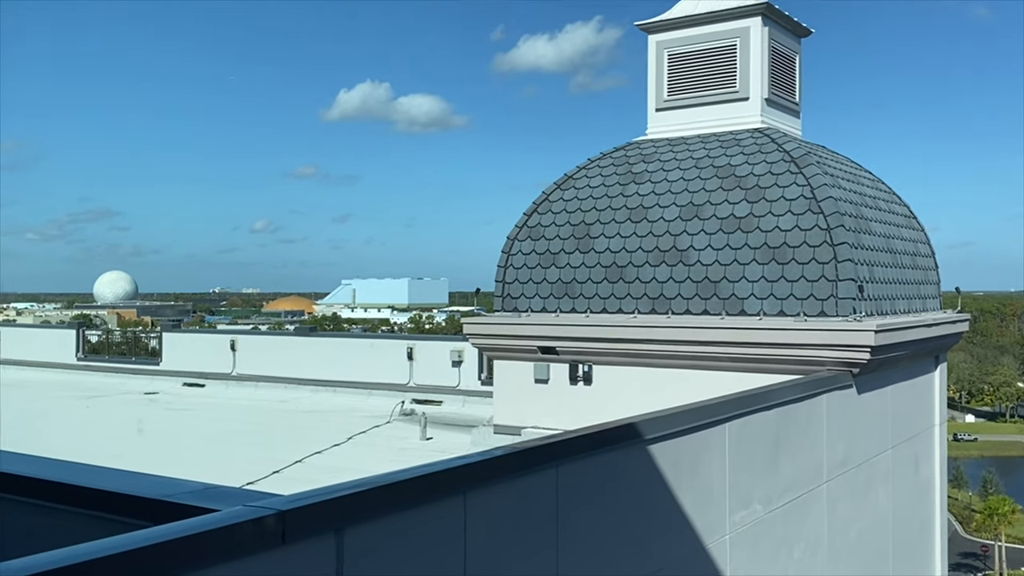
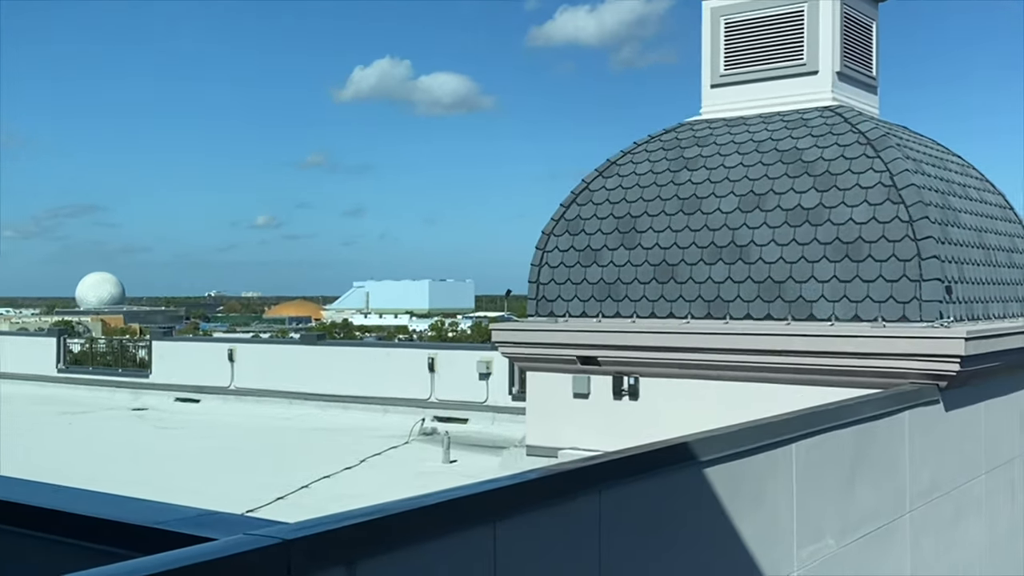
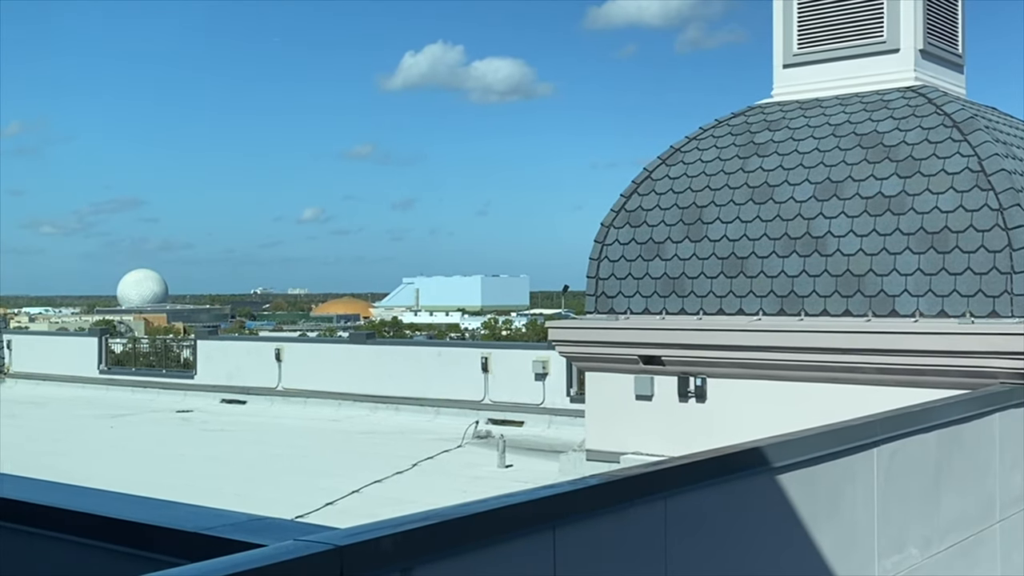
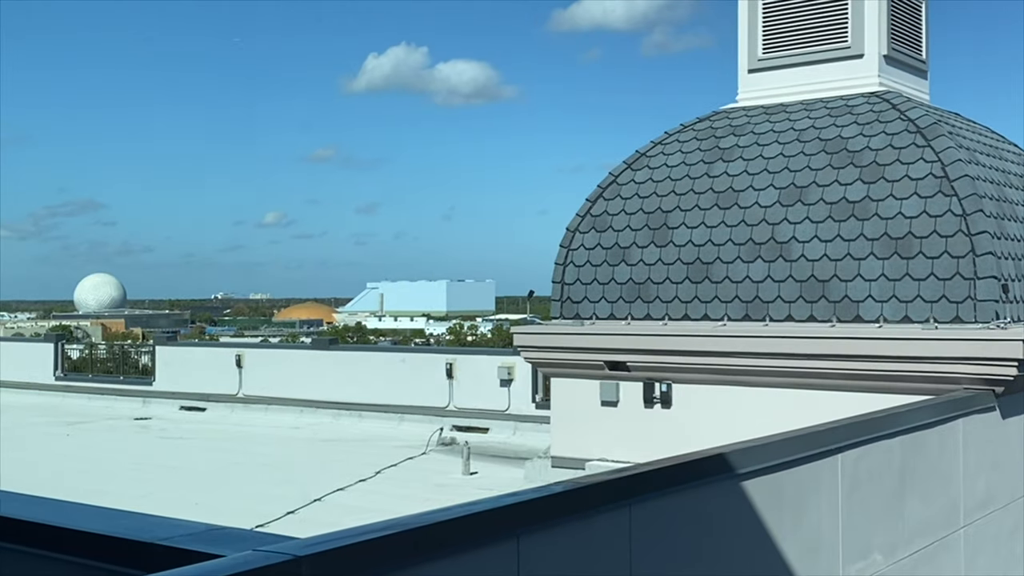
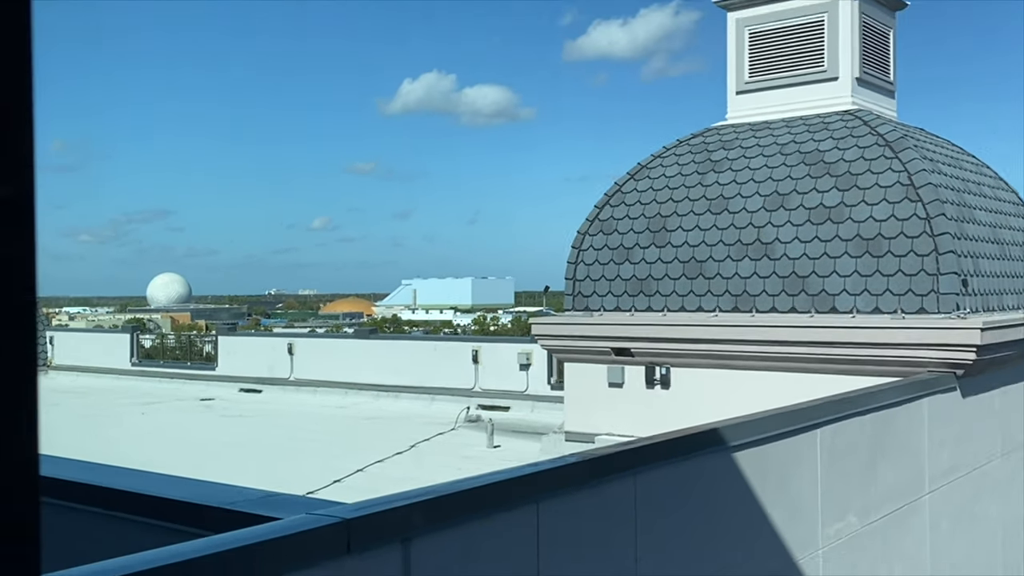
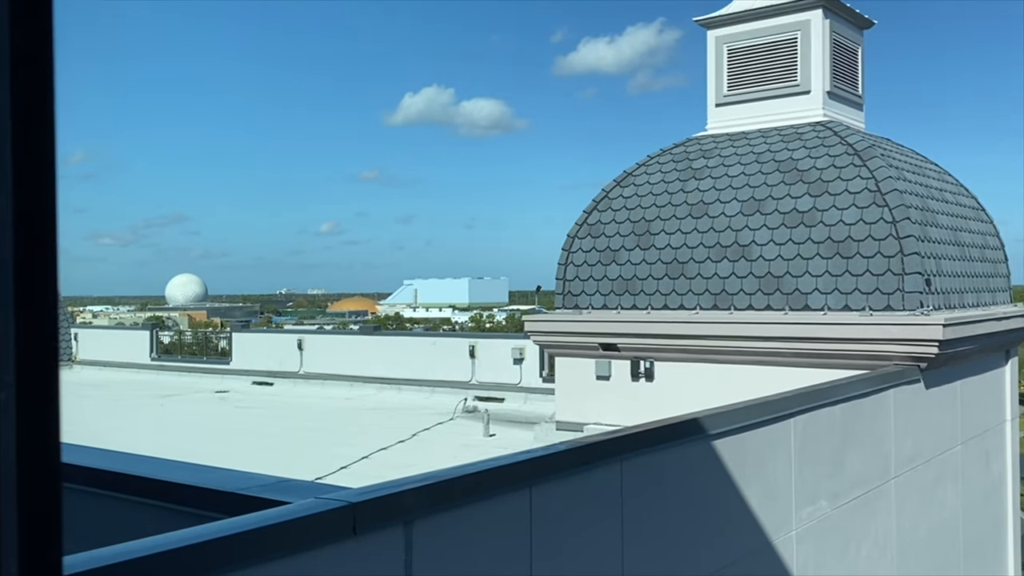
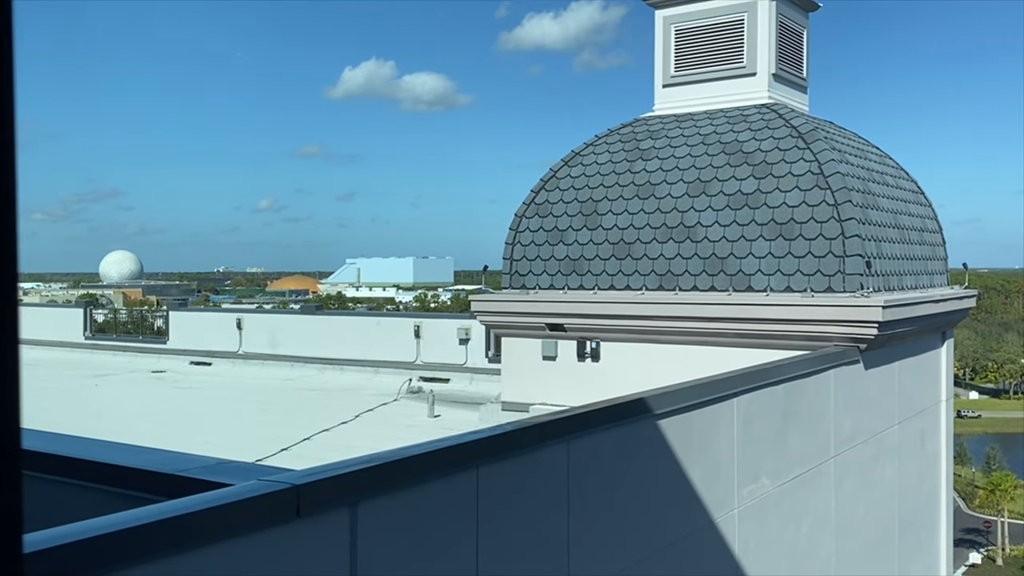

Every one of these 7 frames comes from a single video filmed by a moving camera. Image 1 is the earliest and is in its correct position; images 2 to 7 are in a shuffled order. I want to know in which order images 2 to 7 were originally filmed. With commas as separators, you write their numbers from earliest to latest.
7, 2, 4, 3, 5, 6
